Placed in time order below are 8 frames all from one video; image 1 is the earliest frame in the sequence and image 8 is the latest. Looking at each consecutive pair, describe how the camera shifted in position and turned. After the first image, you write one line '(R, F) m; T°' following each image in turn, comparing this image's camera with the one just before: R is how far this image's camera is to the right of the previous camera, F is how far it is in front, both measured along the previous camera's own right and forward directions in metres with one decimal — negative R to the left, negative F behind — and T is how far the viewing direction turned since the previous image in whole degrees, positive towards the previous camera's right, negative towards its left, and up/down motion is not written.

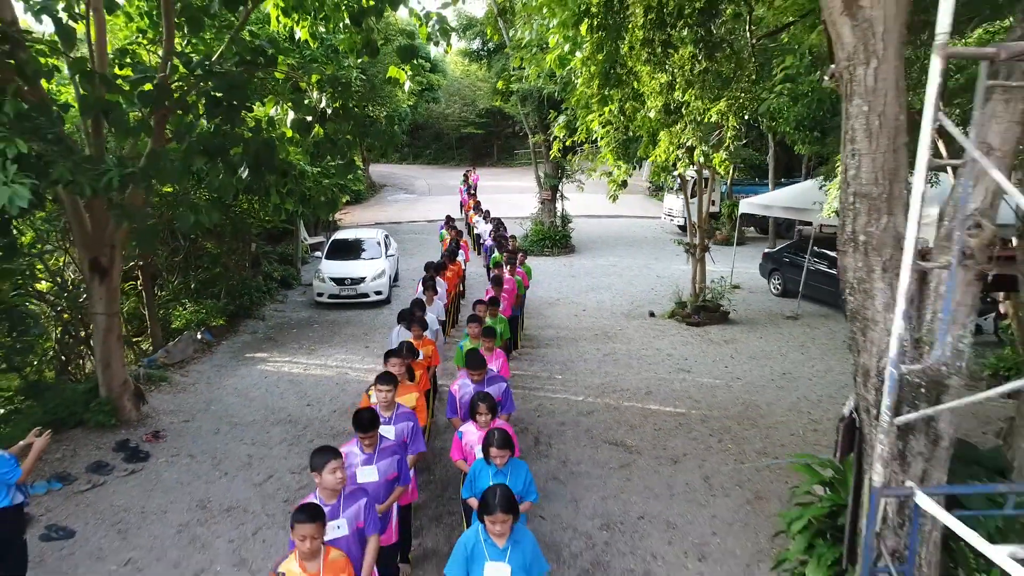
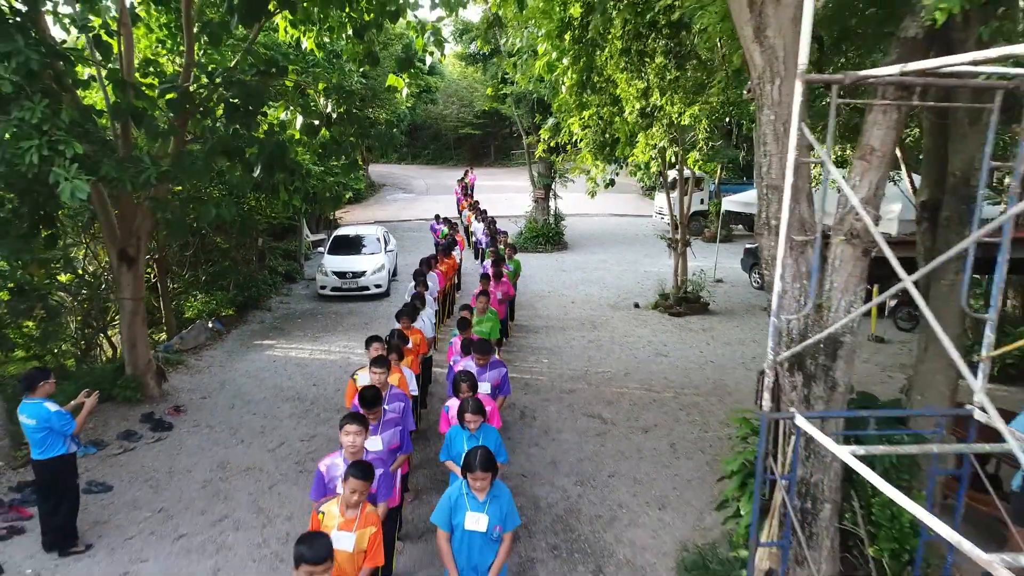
(+0.1, -0.7) m; 0°
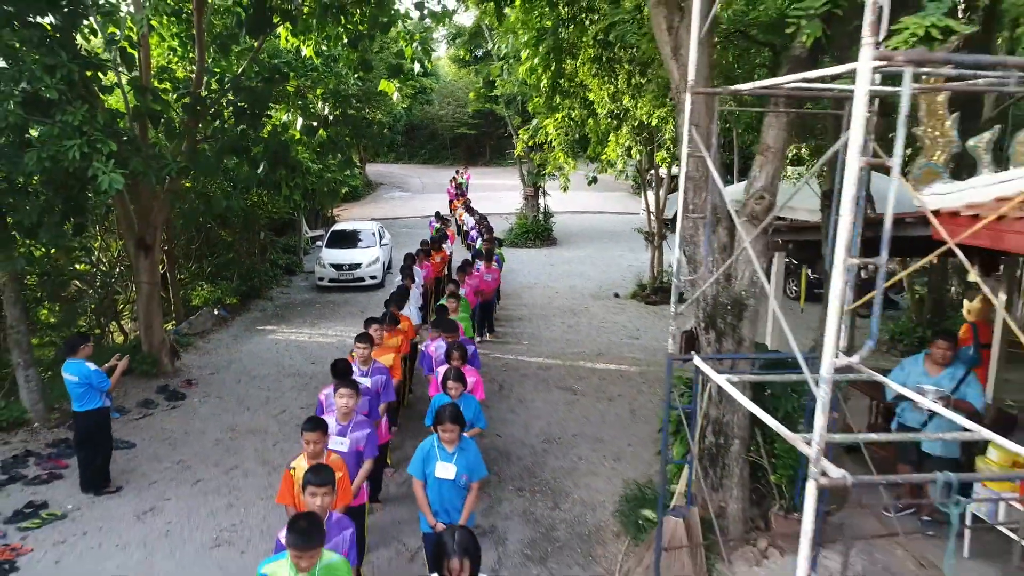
(+0.2, -0.8) m; 0°
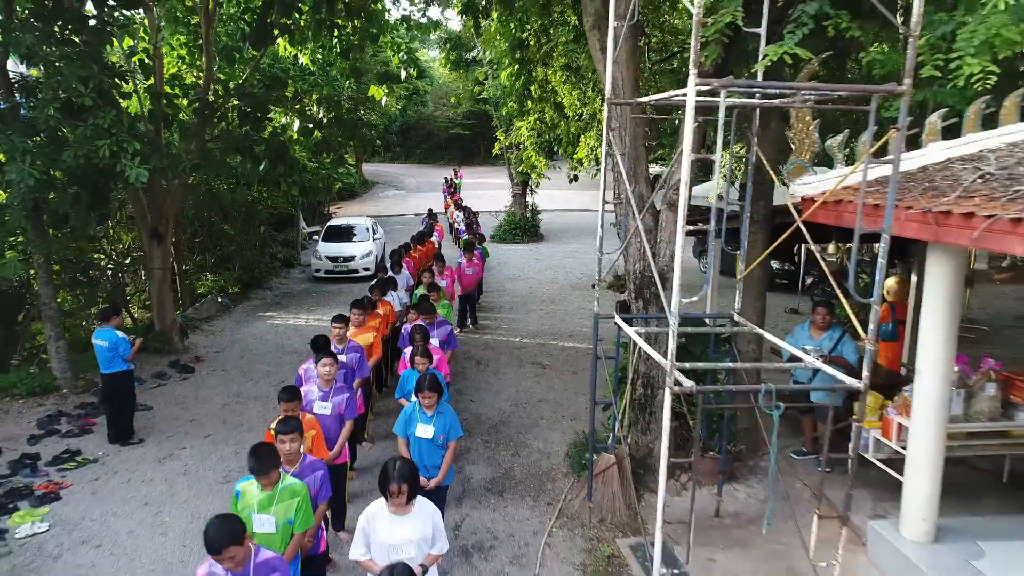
(+0.3, -1.0) m; 0°
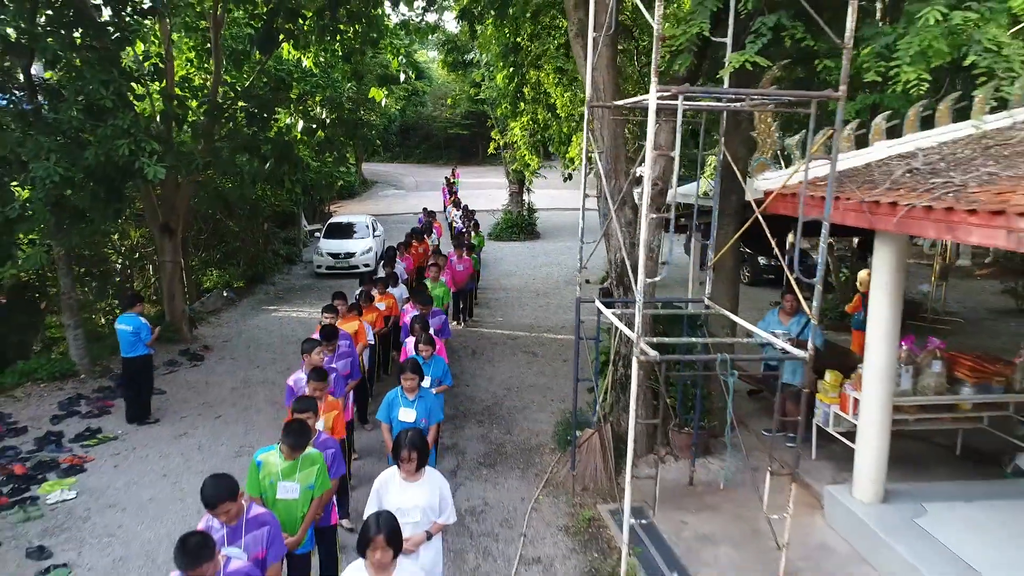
(+0.1, -0.5) m; 0°
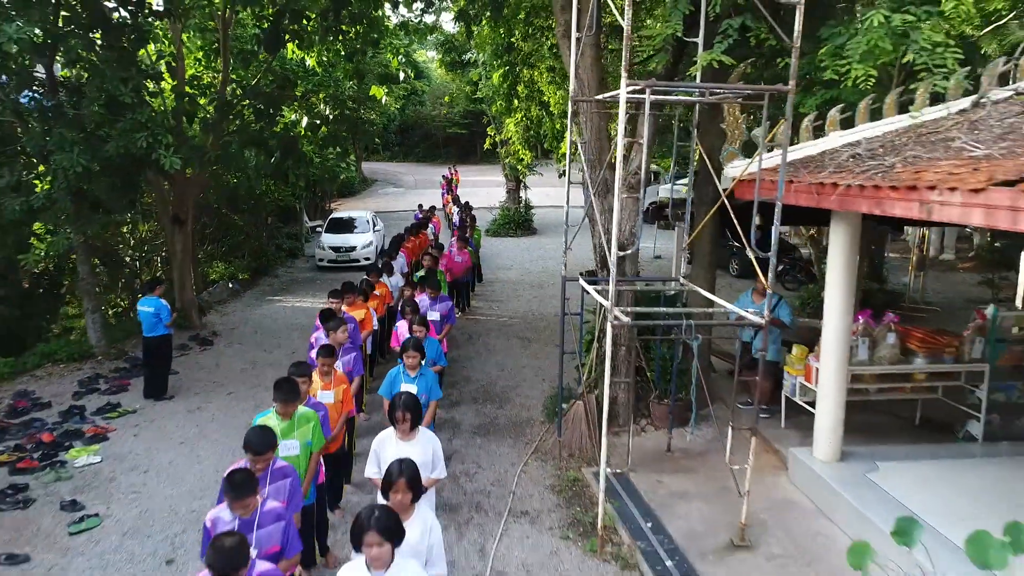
(+0.1, -0.5) m; 0°
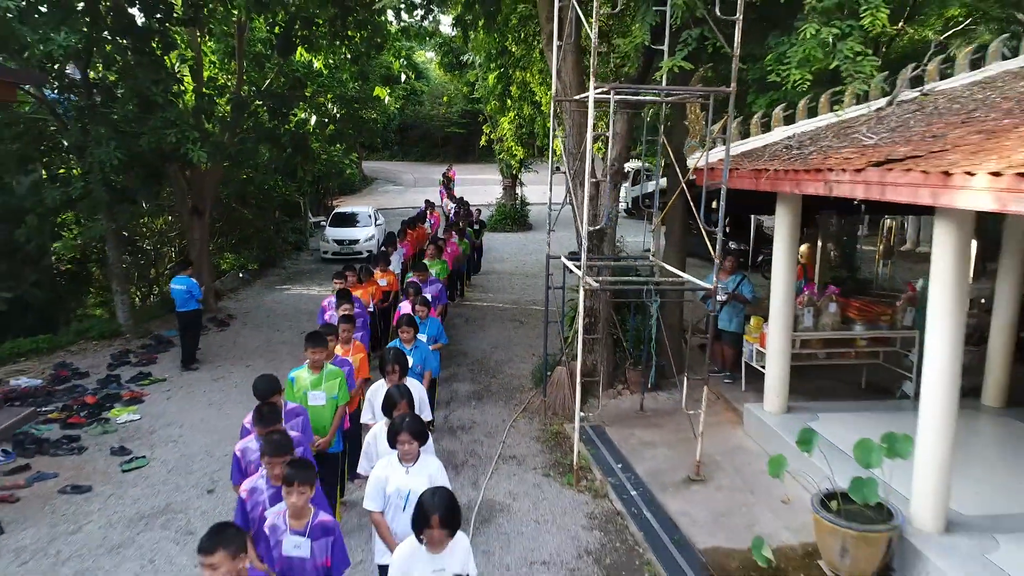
(+0.1, -0.8) m; 0°
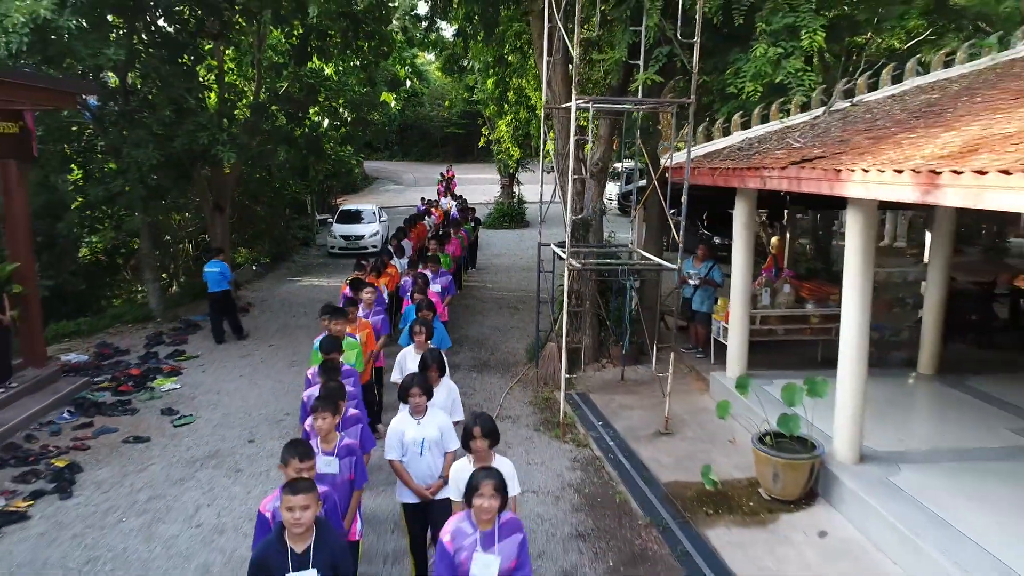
(0.0, -1.0) m; 0°
